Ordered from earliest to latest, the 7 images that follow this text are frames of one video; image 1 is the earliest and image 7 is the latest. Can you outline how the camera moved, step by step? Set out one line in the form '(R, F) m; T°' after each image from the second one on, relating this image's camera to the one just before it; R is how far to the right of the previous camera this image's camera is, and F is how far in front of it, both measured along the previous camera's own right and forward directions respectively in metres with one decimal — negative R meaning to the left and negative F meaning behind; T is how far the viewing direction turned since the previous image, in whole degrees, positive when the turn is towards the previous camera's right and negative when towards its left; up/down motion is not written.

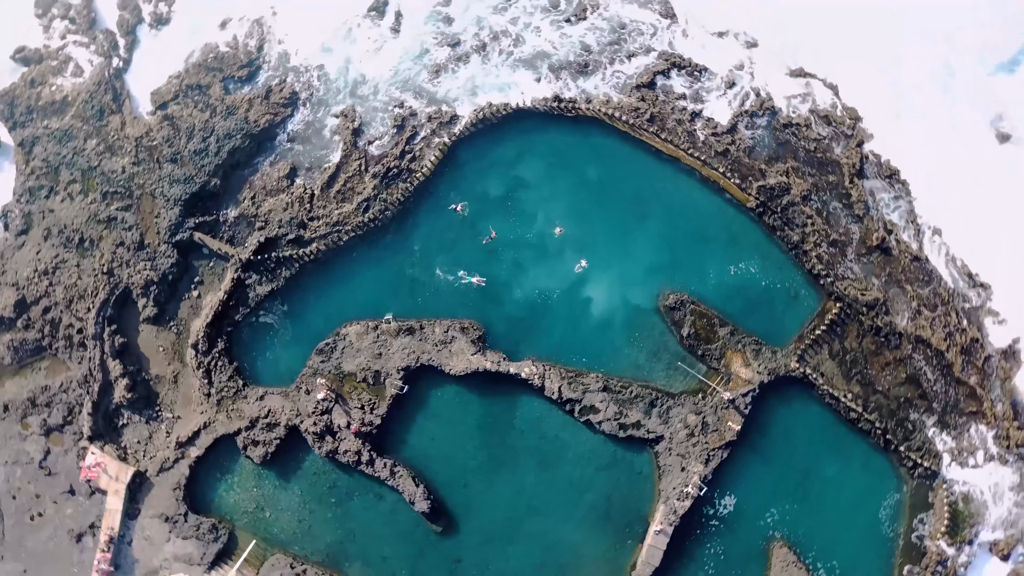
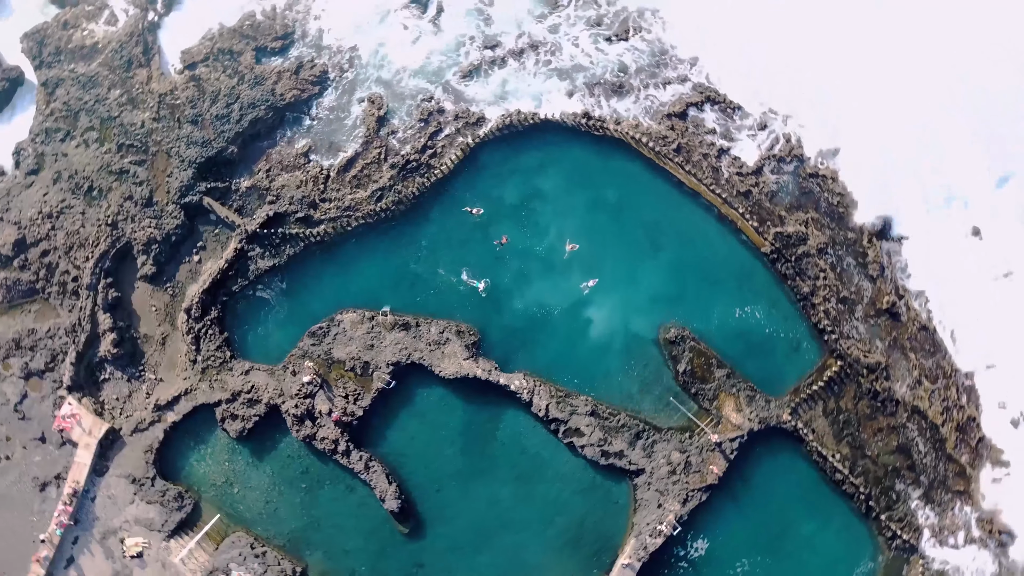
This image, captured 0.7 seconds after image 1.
(0.0, +0.3) m; 0°
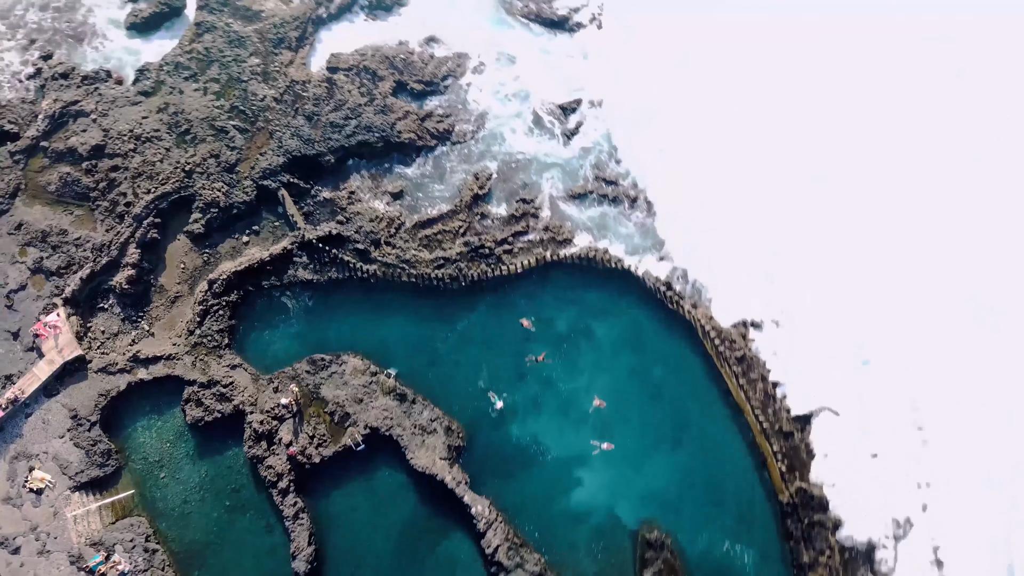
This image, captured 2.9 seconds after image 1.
(-0.2, +0.8) m; -4°
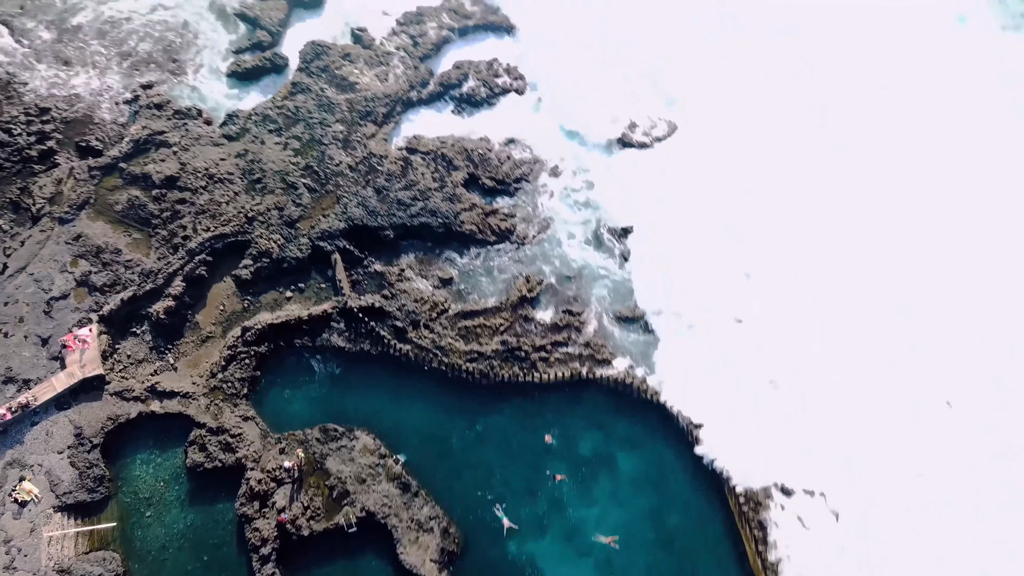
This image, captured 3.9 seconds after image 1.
(-0.1, +0.3) m; -3°
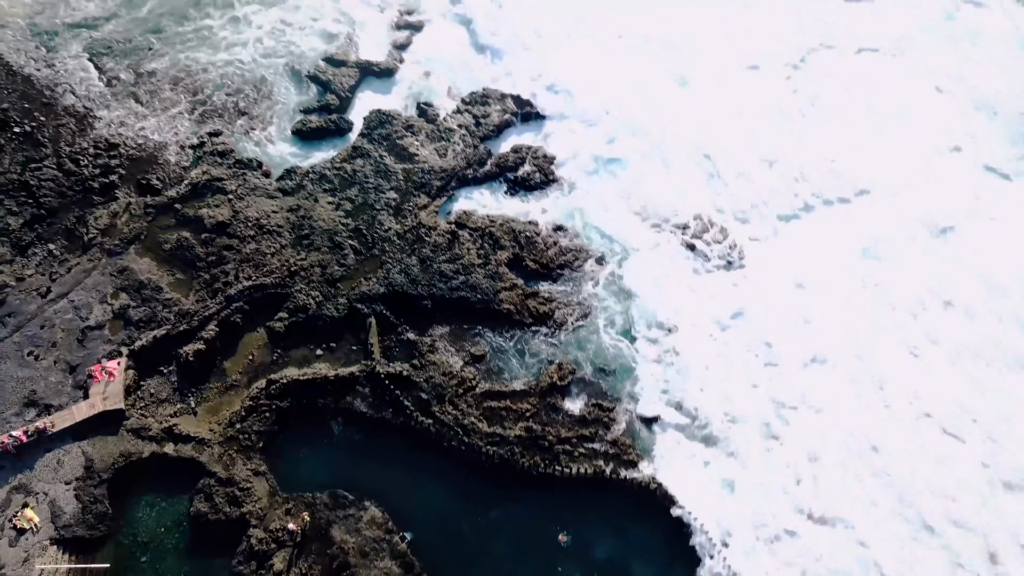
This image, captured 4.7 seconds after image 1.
(-0.1, +0.2) m; -3°
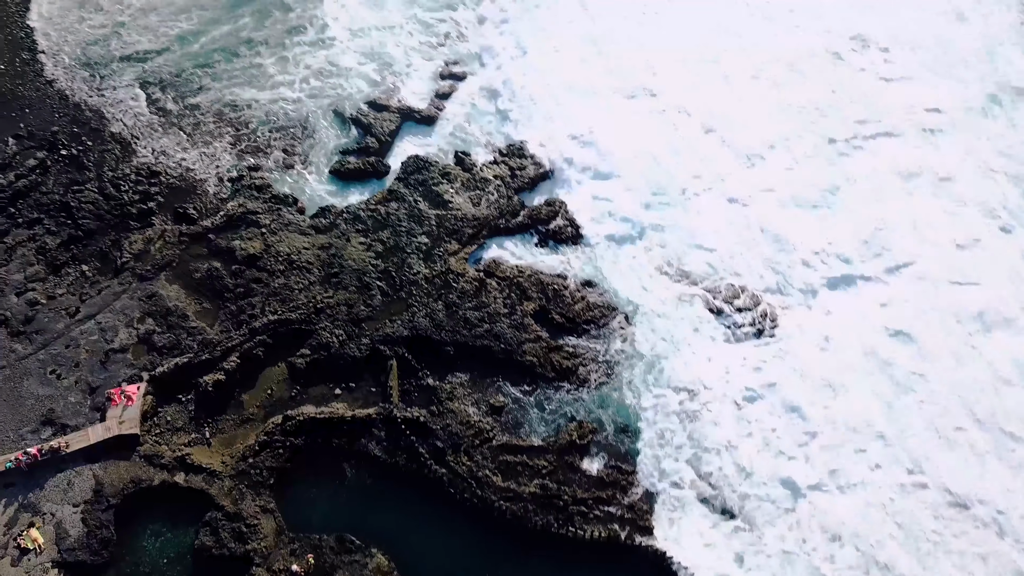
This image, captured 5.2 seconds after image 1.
(-0.1, +0.1) m; -2°
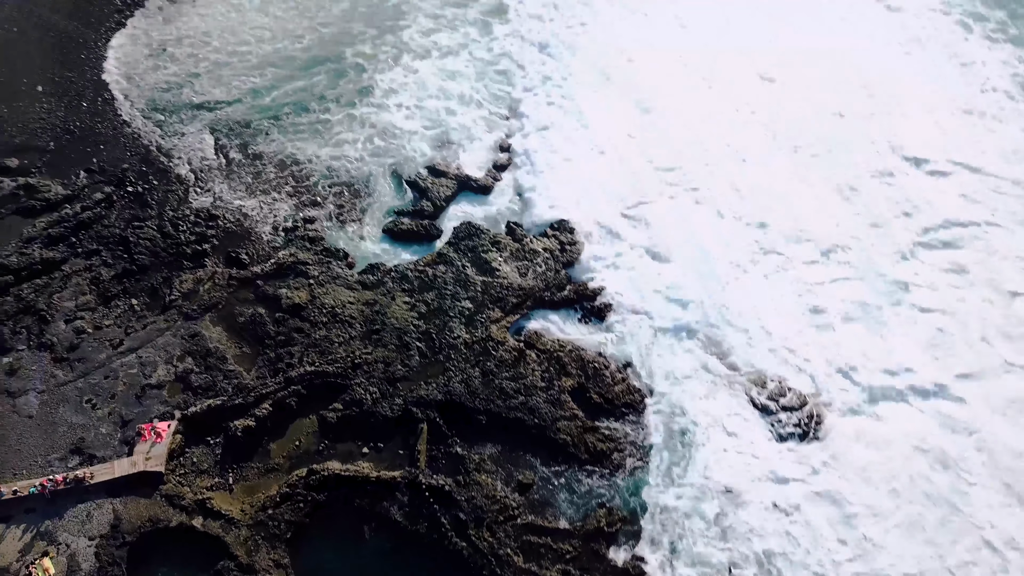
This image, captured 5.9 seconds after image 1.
(-0.1, +0.2) m; -3°
